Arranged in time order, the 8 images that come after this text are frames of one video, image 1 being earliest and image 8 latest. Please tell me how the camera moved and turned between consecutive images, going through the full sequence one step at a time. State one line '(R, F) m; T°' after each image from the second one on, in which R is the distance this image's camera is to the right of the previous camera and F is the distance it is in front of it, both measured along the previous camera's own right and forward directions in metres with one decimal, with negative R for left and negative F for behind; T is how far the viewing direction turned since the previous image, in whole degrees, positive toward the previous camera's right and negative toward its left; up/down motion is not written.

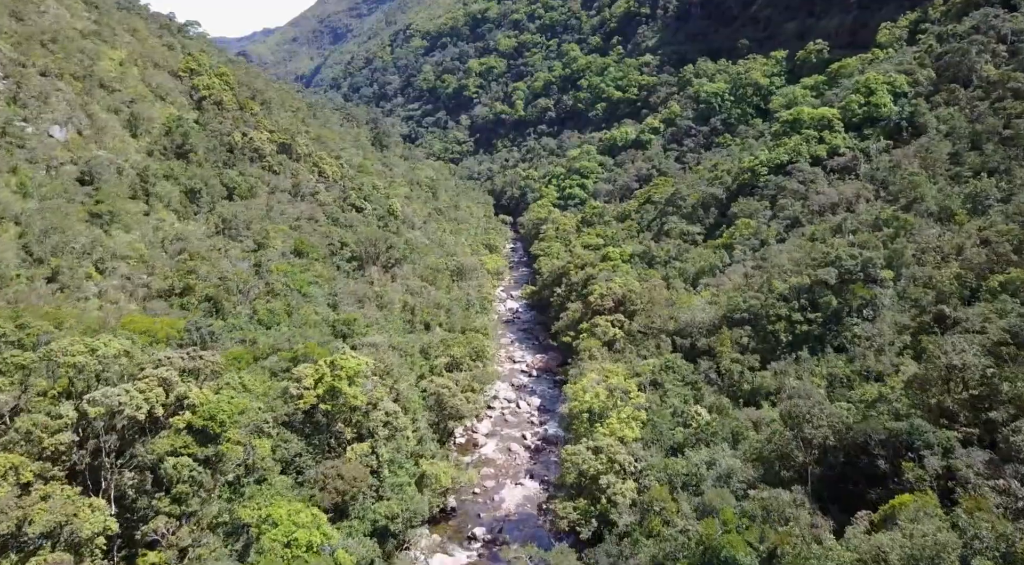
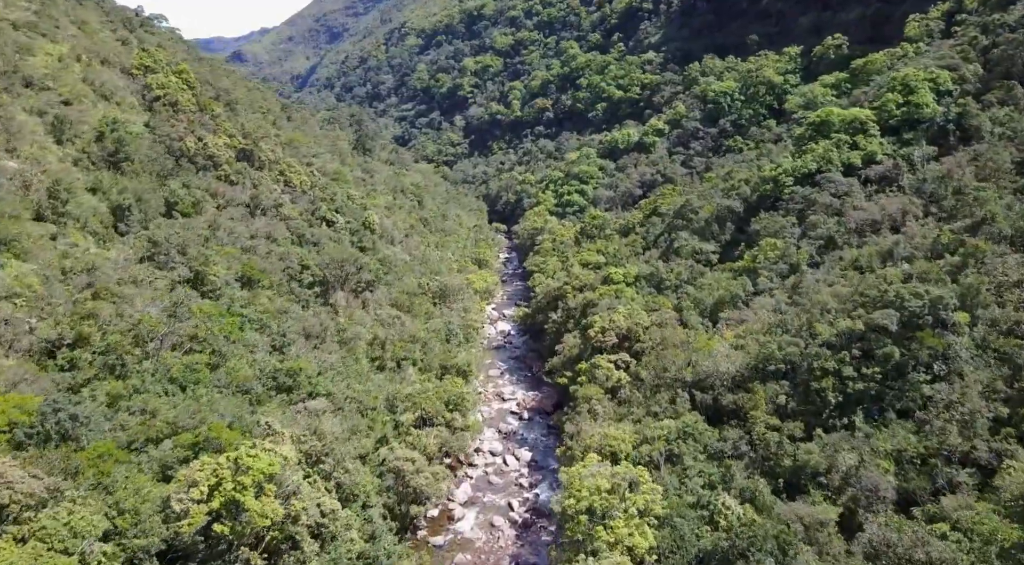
(+0.6, +5.9) m; 0°
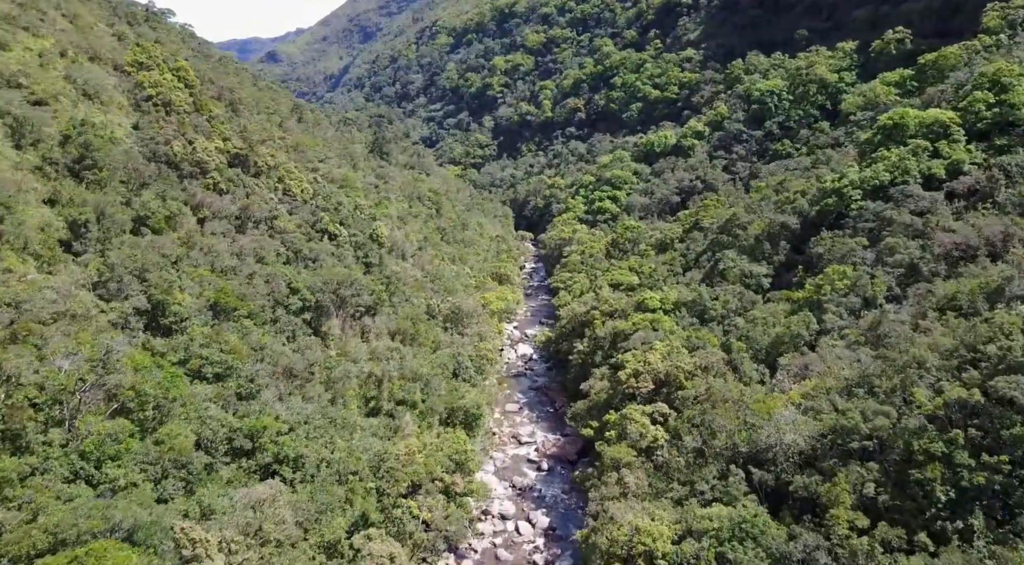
(+0.6, +5.2) m; -2°
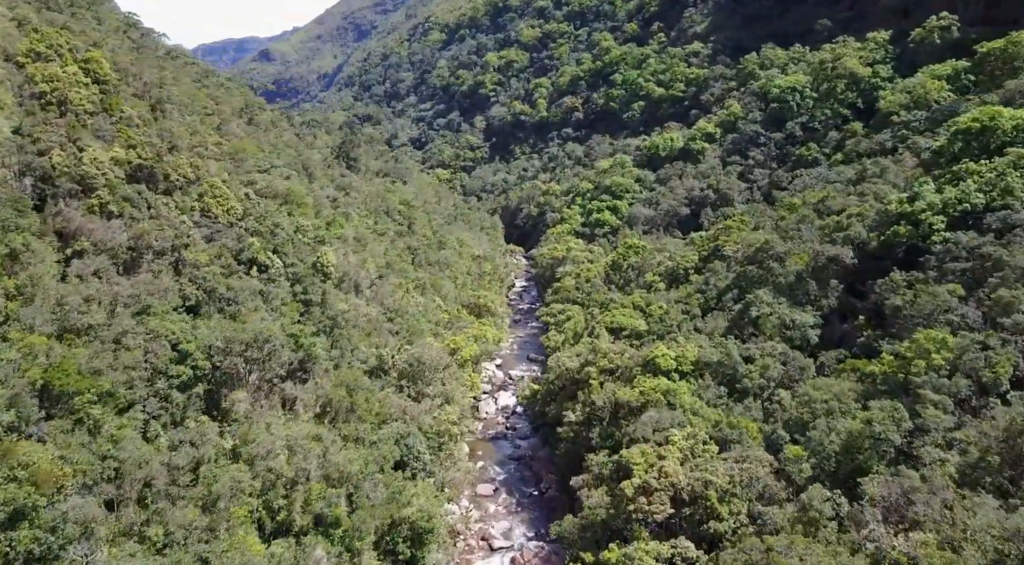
(+1.1, +8.6) m; 0°
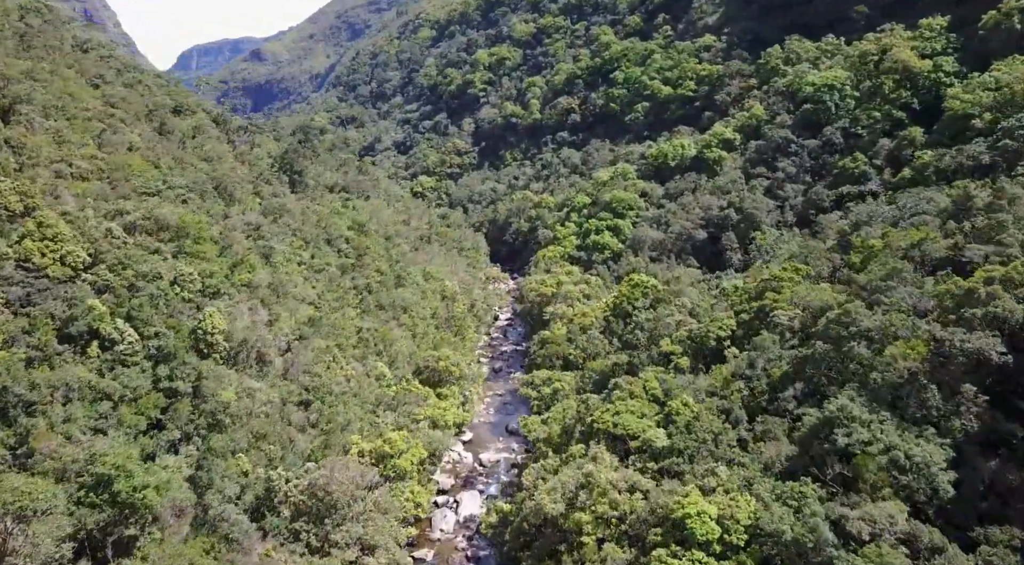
(+1.3, +10.8) m; 0°
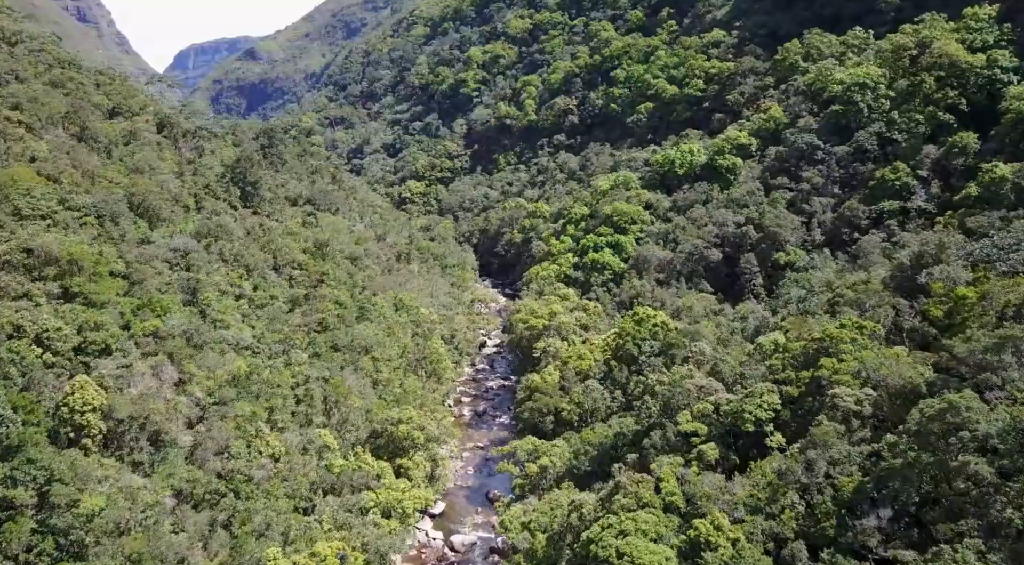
(+0.8, +6.5) m; 0°
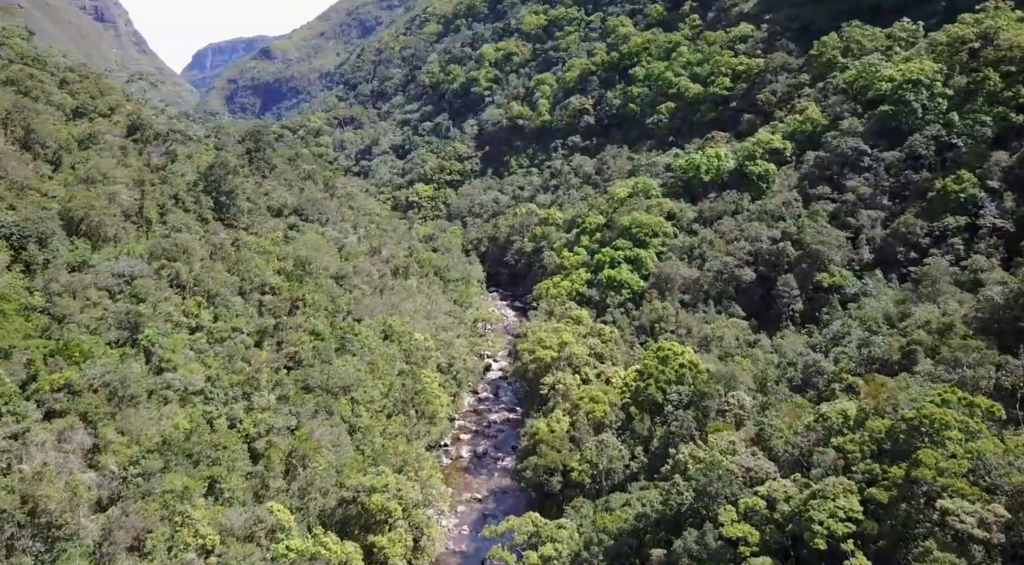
(+0.5, +4.9) m; -1°
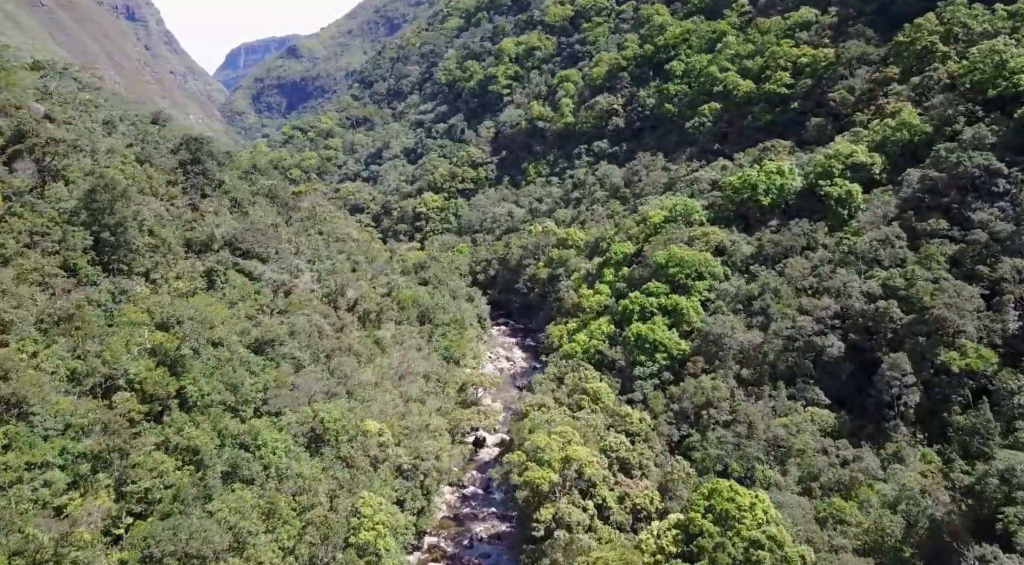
(+1.5, +11.0) m; -2°
